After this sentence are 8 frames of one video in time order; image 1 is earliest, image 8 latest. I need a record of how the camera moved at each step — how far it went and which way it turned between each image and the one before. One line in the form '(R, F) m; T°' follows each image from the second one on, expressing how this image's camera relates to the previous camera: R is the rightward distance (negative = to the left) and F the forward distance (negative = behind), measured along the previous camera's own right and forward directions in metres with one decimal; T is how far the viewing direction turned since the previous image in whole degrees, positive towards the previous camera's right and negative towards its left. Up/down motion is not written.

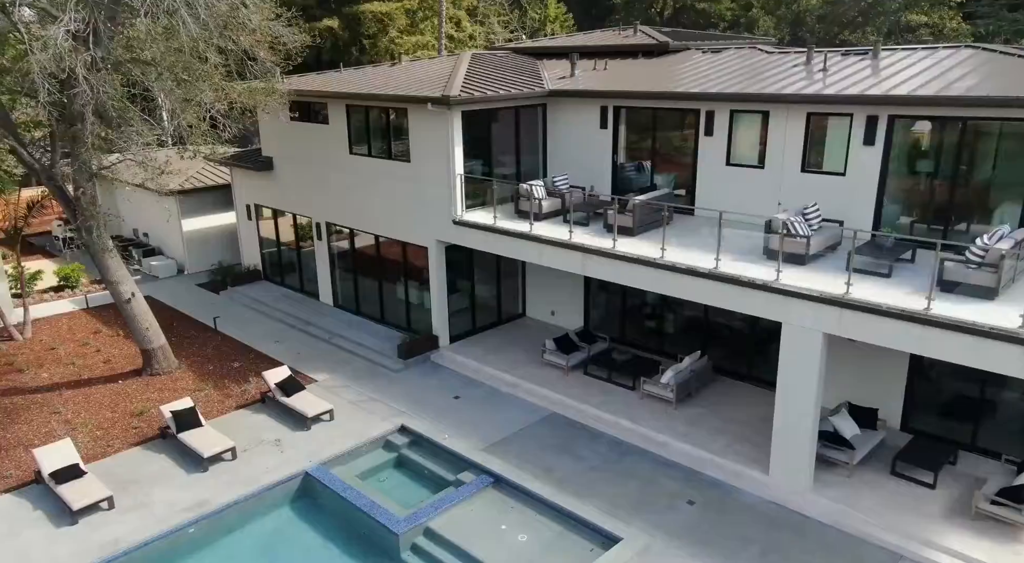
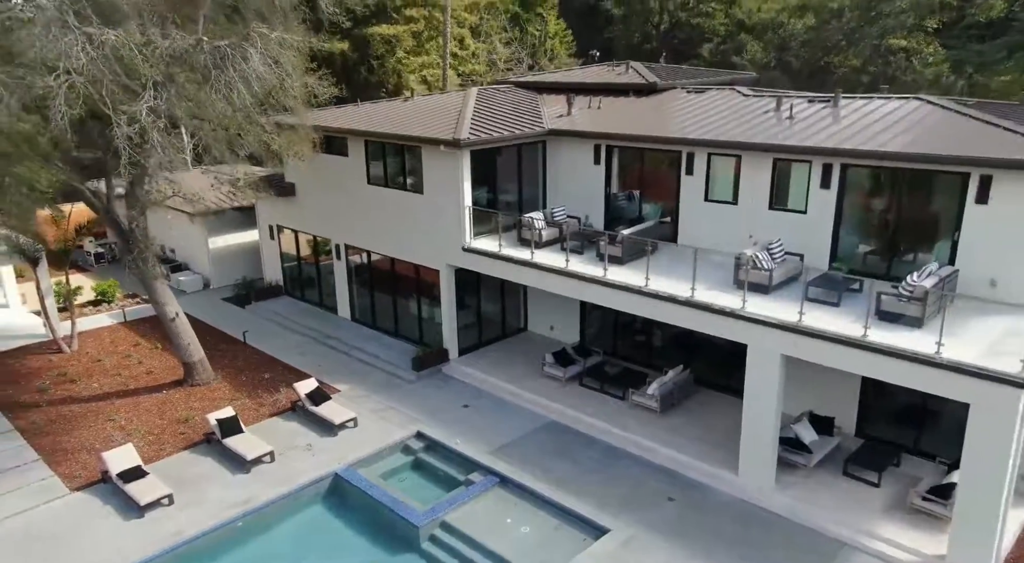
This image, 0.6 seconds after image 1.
(0.0, -1.7) m; 0°
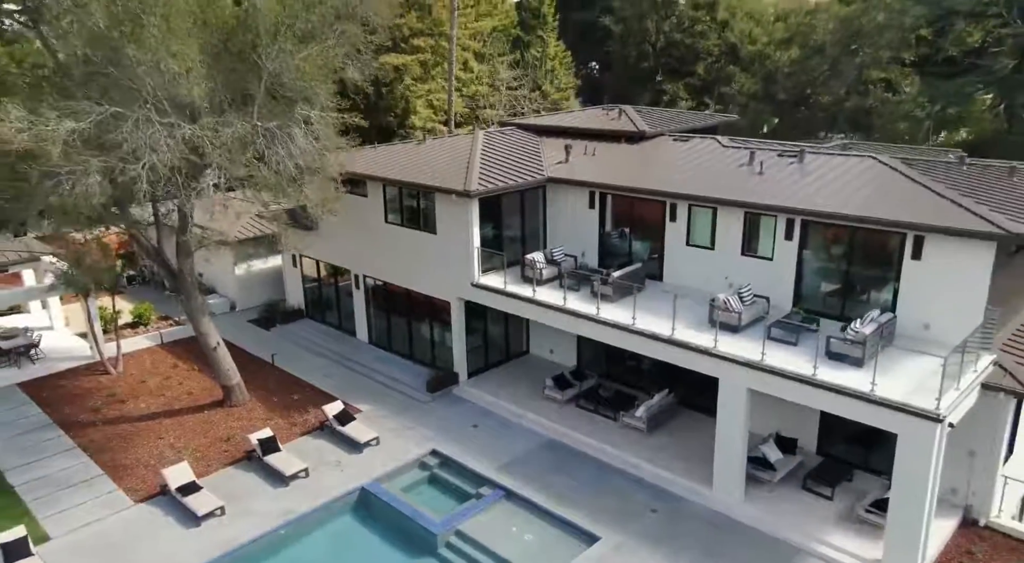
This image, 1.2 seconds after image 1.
(-0.1, -2.0) m; 0°
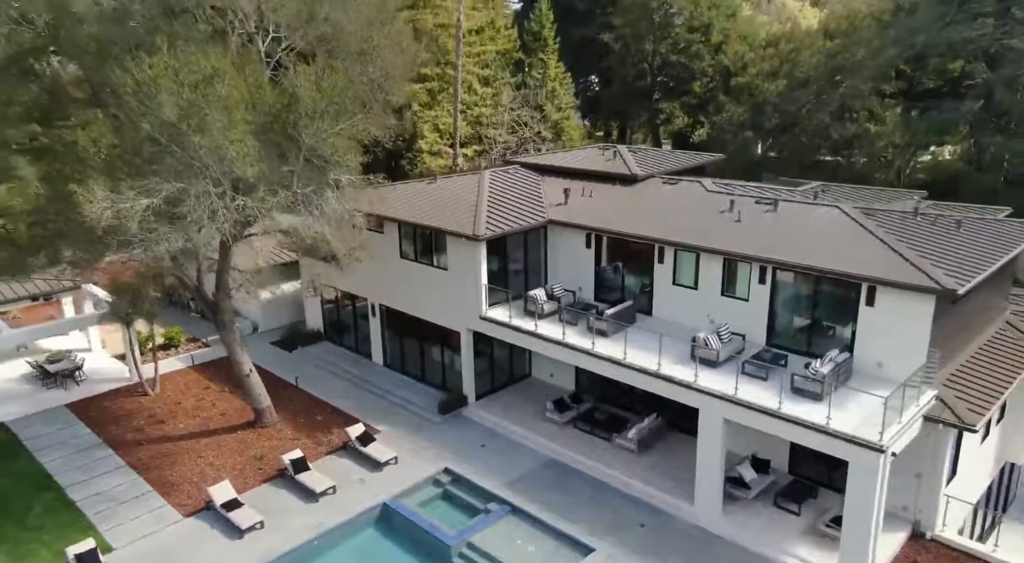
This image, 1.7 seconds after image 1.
(-0.1, -1.9) m; 0°
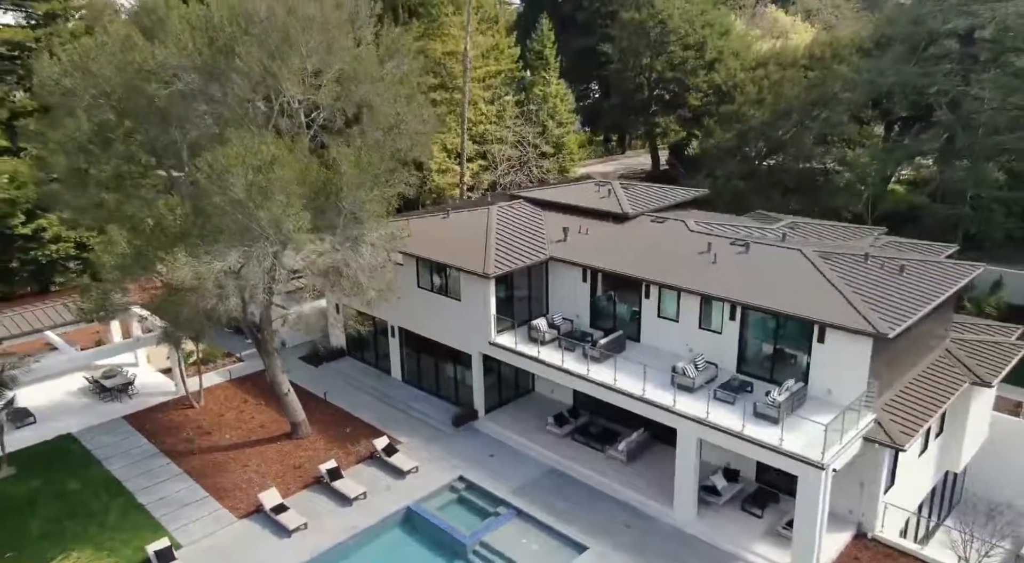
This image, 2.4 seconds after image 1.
(-0.1, -2.8) m; 0°
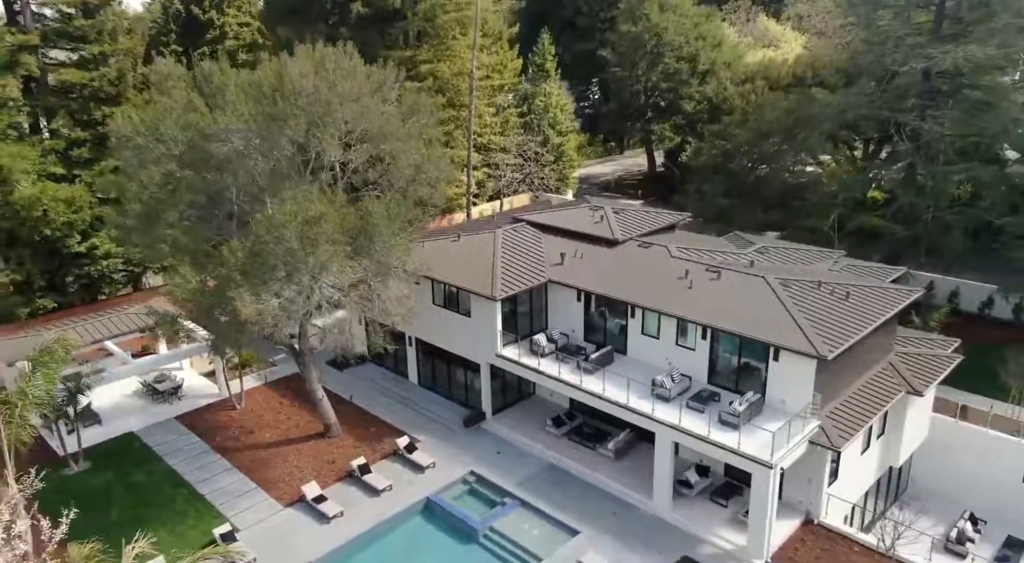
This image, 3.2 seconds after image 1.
(-0.1, -3.4) m; 0°
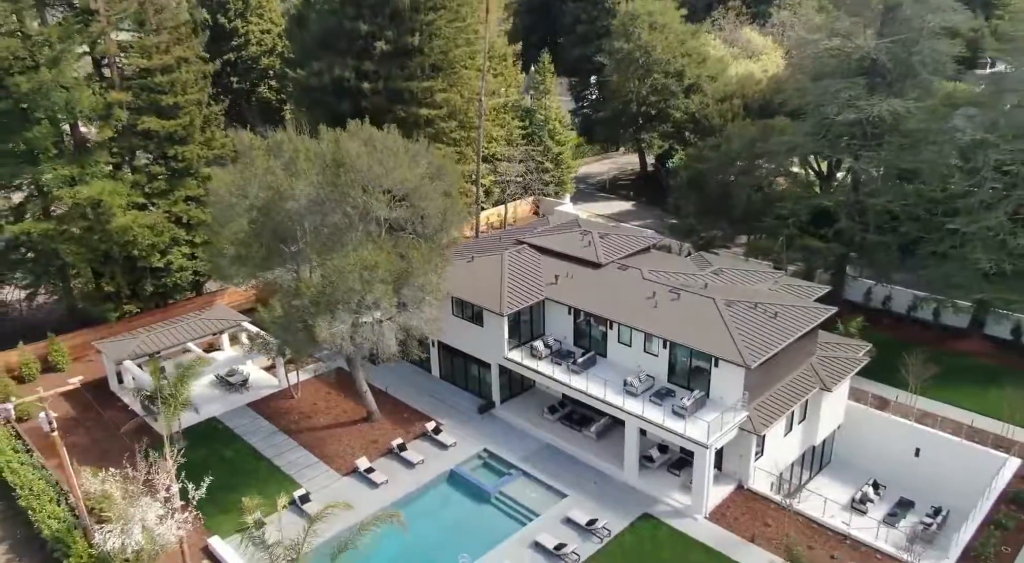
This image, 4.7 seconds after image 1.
(0.0, -6.7) m; 0°
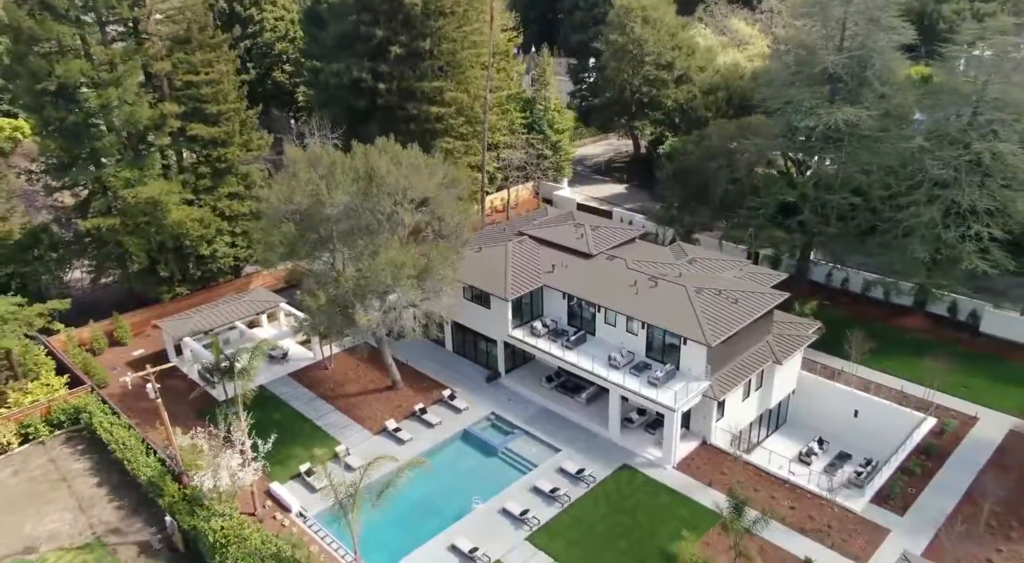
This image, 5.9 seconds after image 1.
(-0.1, -5.7) m; 0°
